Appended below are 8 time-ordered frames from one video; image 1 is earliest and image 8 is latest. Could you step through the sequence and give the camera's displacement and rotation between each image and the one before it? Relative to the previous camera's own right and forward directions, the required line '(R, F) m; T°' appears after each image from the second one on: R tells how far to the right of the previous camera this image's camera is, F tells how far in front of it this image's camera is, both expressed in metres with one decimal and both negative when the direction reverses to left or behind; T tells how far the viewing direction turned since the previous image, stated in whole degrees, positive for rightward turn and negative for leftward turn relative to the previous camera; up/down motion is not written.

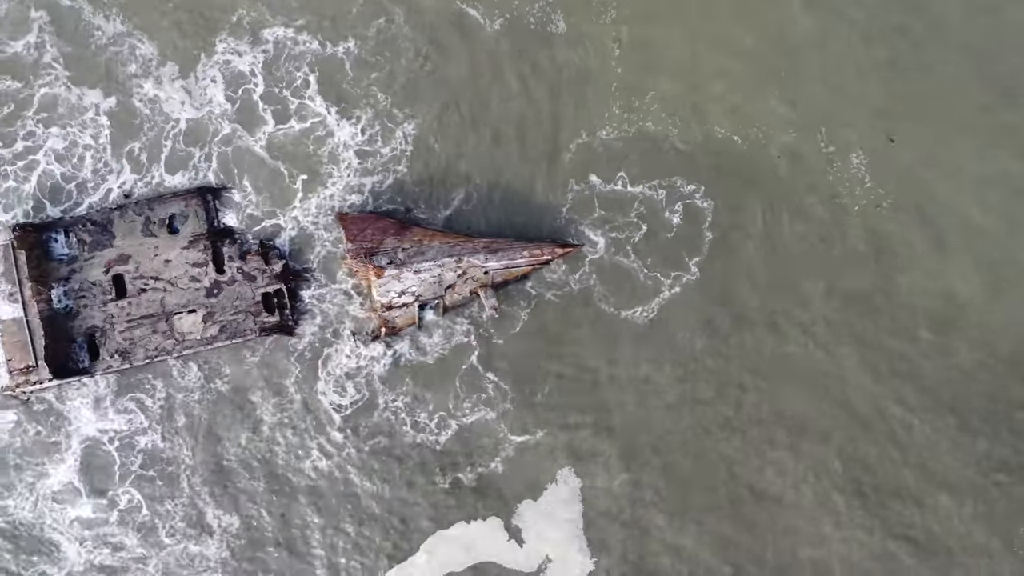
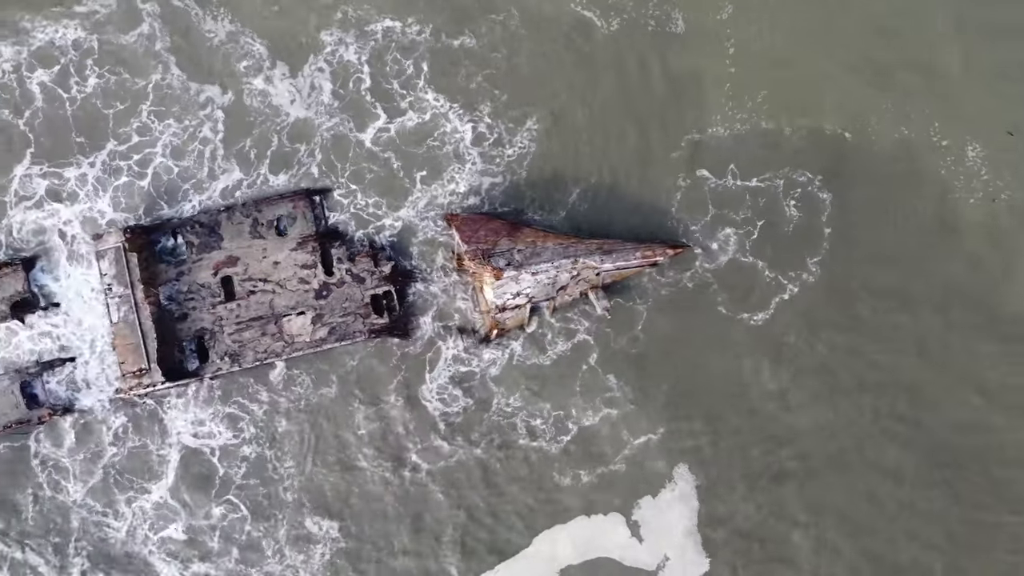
(-3.0, +0.4) m; 0°
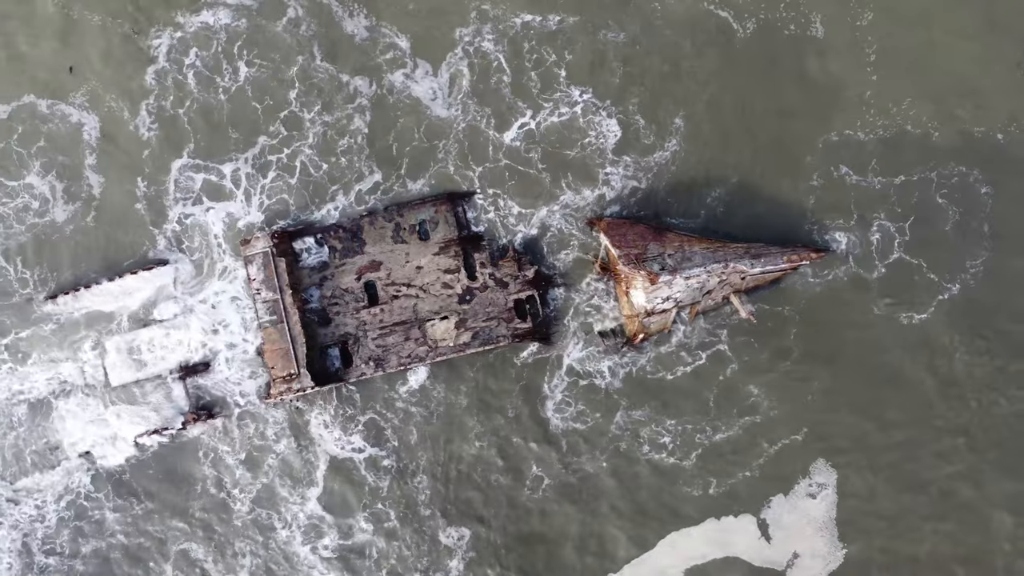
(-4.1, +0.2) m; 0°
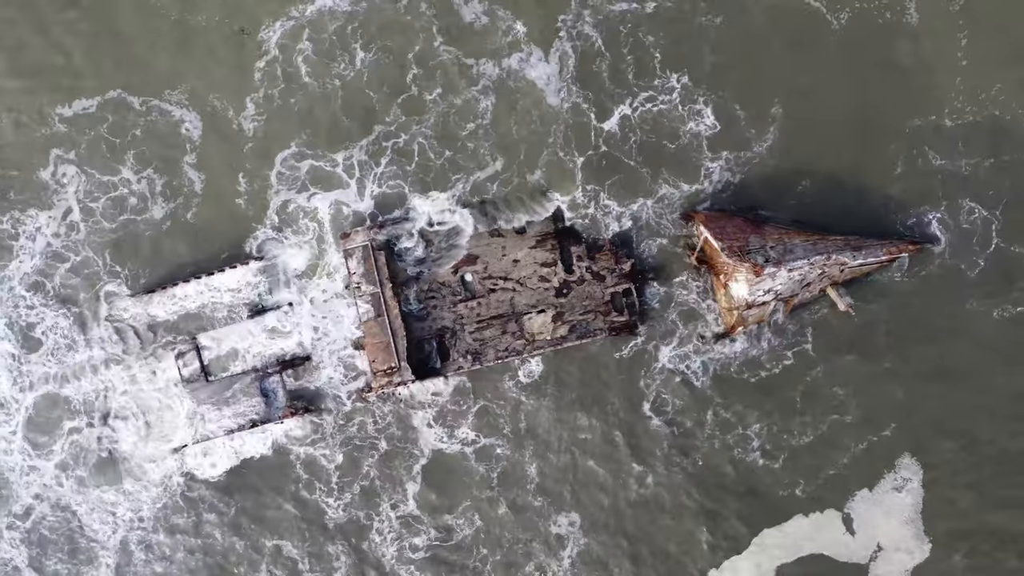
(-2.6, +0.2) m; 0°
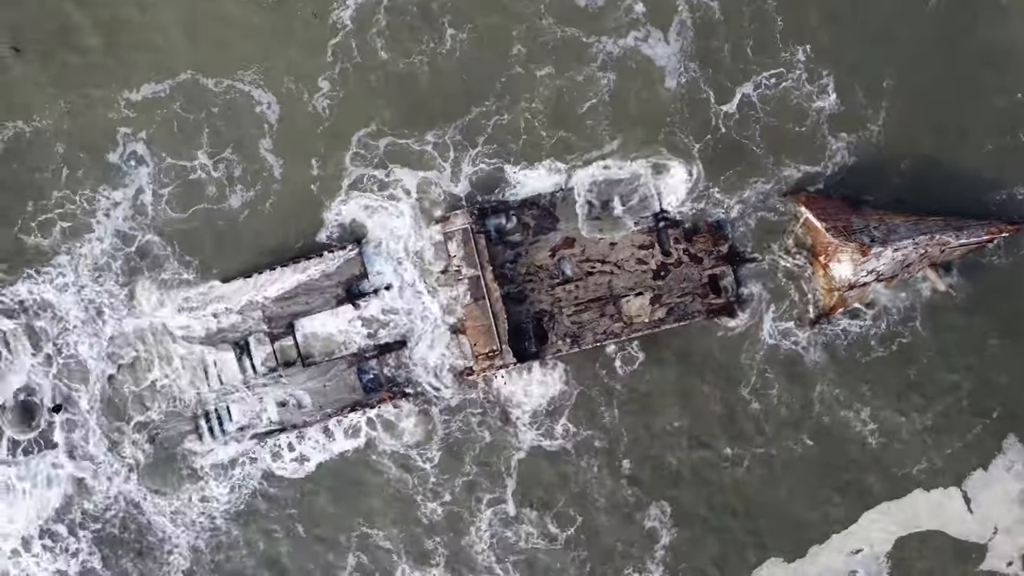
(-2.9, +0.3) m; 0°
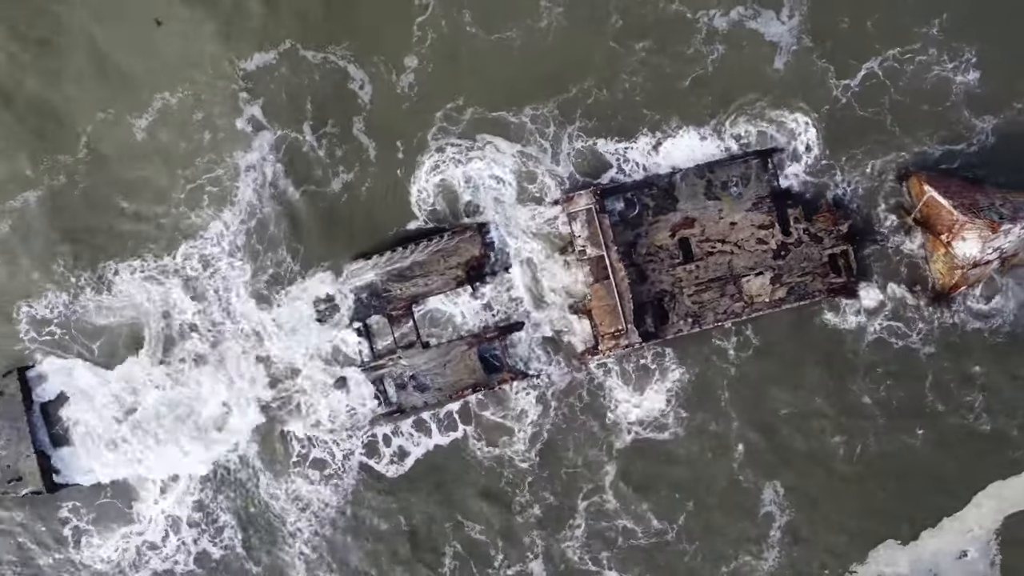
(-3.6, +0.3) m; +1°
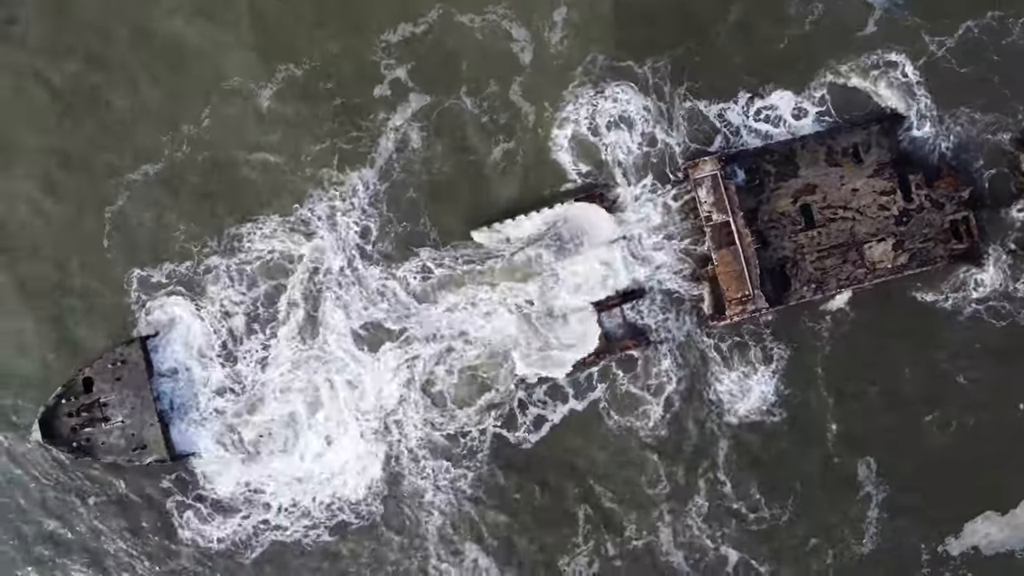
(-3.3, 0.0) m; 0°
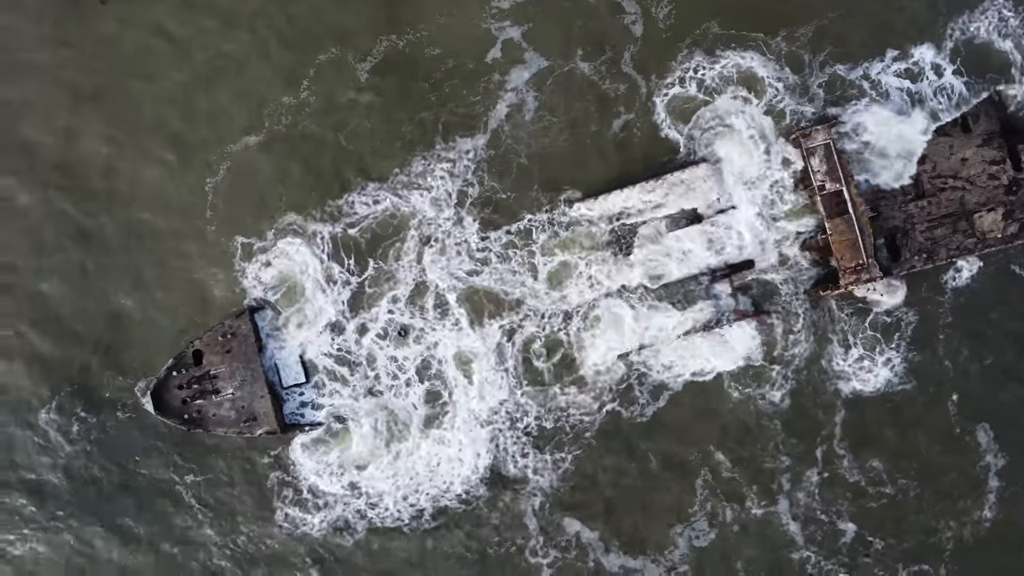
(-3.0, +0.1) m; 0°
